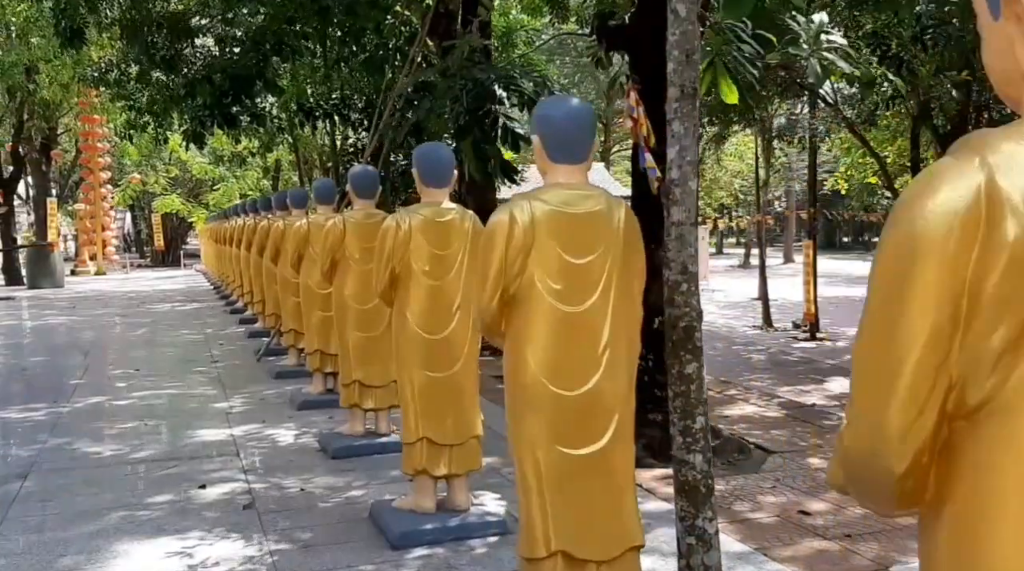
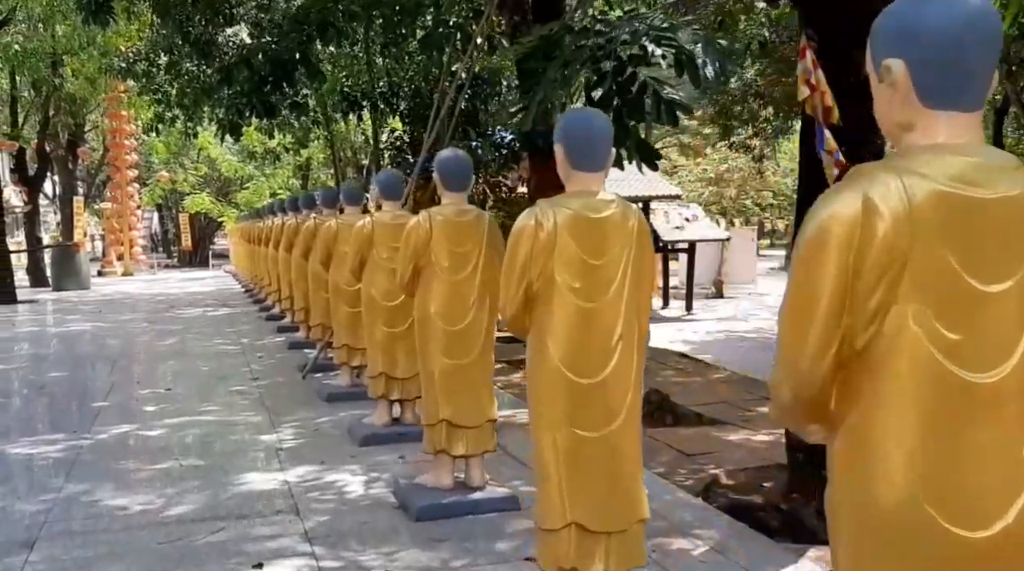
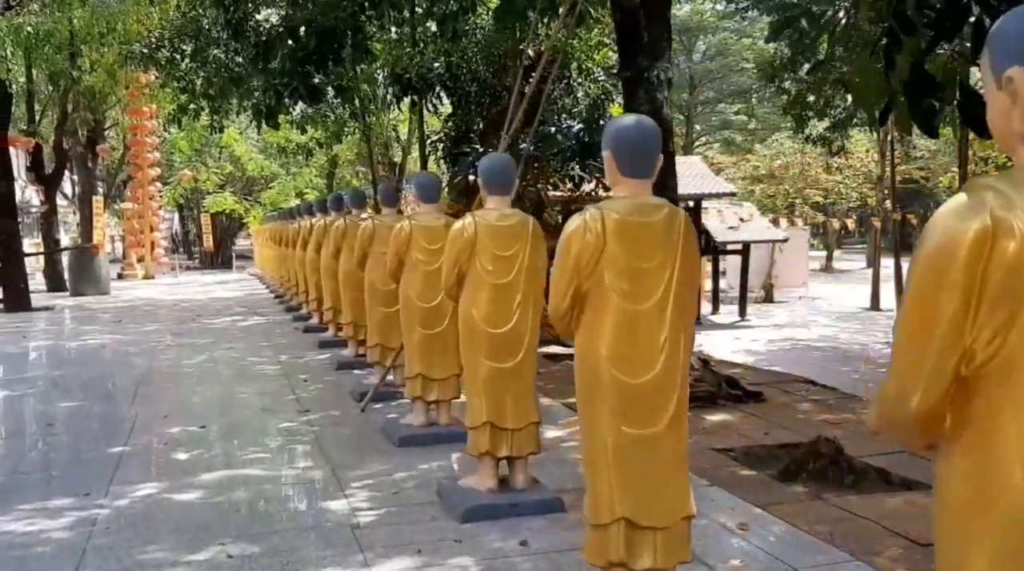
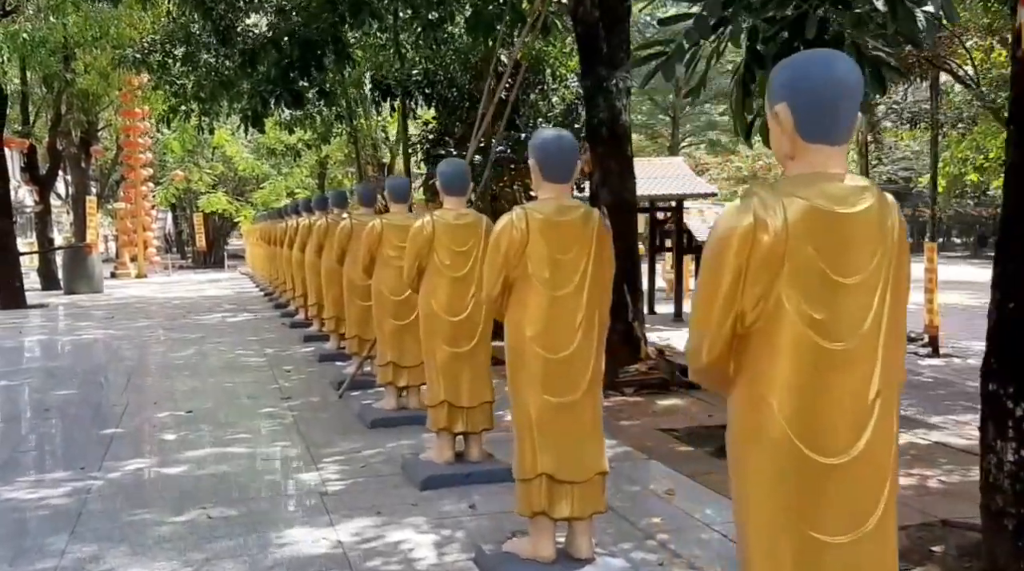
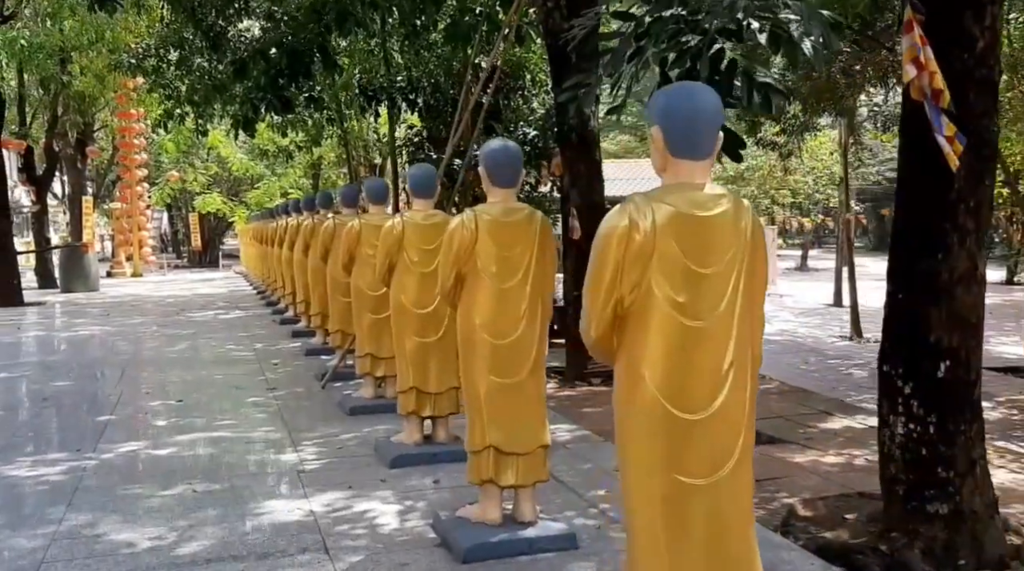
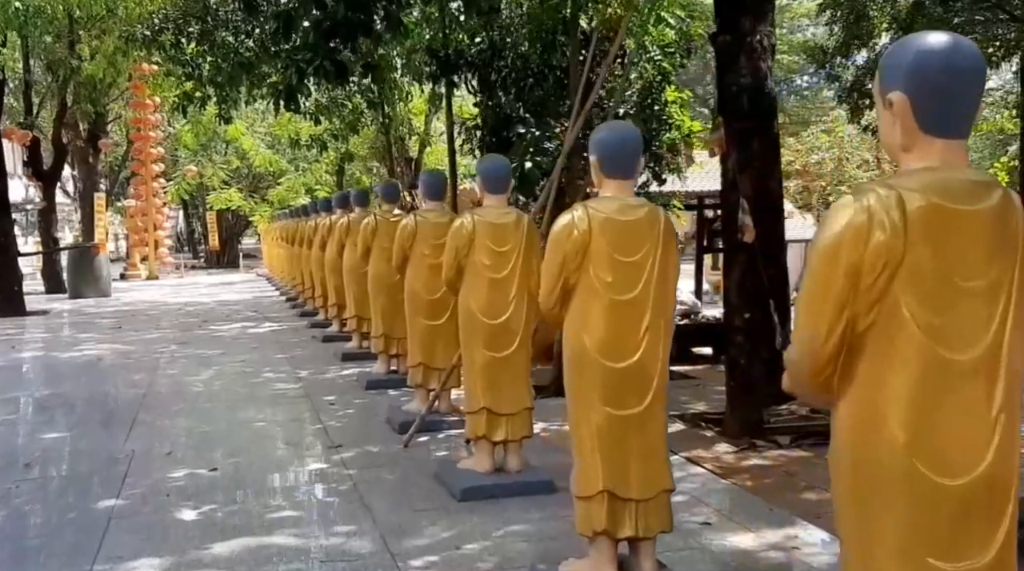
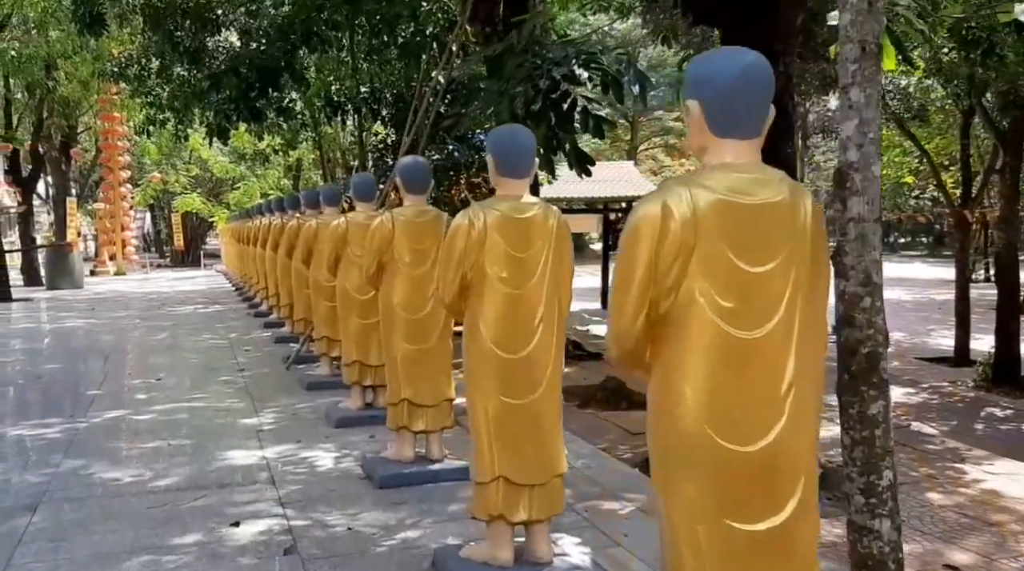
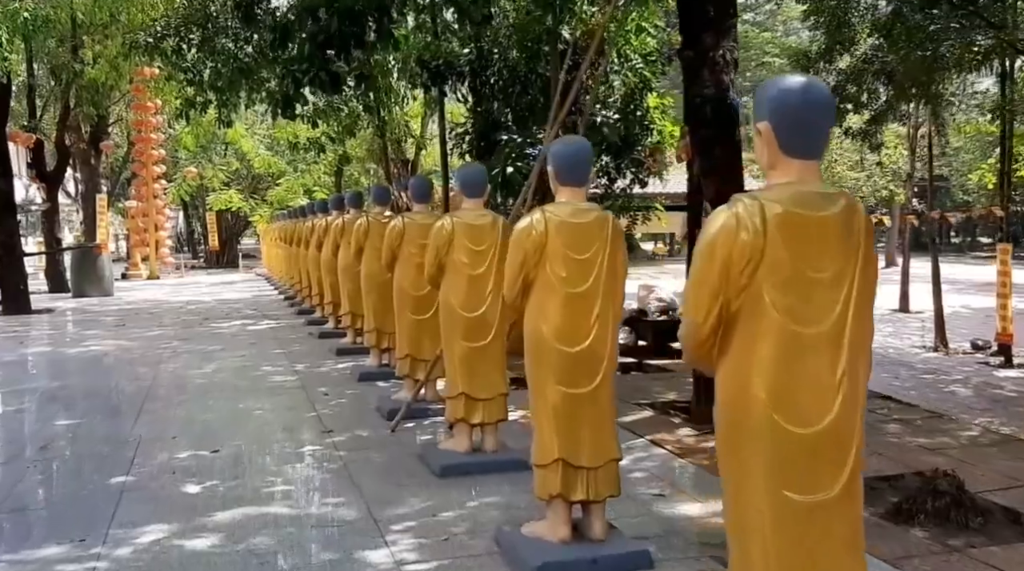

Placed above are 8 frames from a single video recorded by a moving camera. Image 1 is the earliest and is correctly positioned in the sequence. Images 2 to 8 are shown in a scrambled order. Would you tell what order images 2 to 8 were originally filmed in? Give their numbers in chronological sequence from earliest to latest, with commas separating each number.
7, 2, 5, 4, 3, 8, 6
